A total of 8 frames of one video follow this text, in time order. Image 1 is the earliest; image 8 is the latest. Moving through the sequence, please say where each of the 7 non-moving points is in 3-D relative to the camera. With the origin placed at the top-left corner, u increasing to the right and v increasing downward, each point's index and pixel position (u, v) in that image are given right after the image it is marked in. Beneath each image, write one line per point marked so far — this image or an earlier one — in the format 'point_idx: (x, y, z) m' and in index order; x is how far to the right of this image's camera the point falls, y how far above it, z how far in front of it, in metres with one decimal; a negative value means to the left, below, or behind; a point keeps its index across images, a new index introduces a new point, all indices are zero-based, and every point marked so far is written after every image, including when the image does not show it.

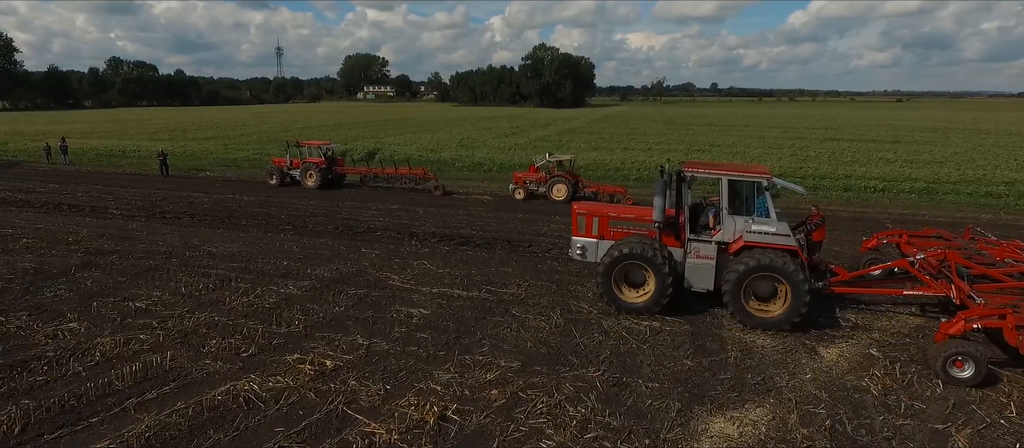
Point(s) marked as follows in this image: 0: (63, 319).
0: (-5.4, -1.1, +7.4) m
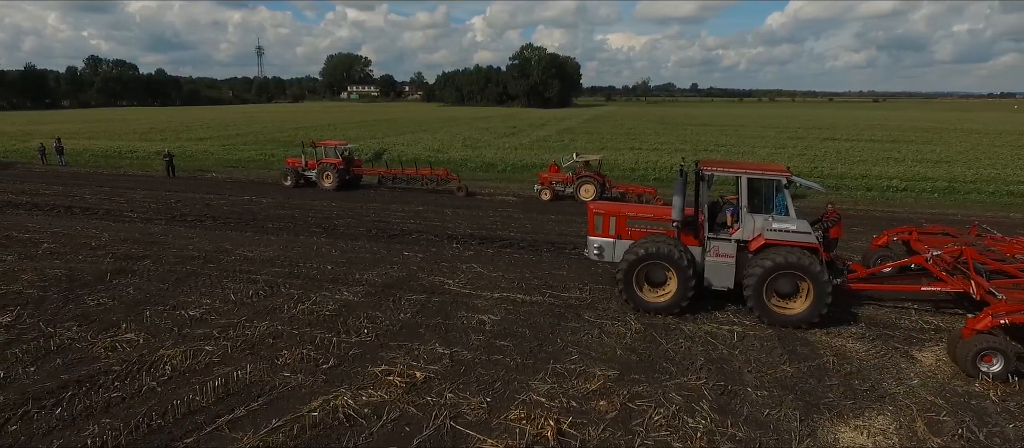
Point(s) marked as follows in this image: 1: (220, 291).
0: (-4.5, -1.2, +7.0) m
1: (-3.9, -0.9, +8.4) m
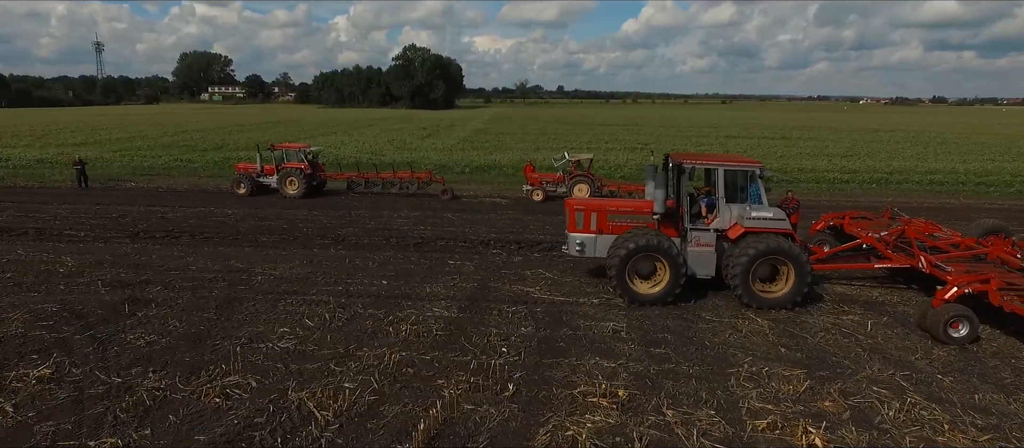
0: (-2.8, -1.4, +5.7) m
1: (-2.6, -1.1, +7.2) m
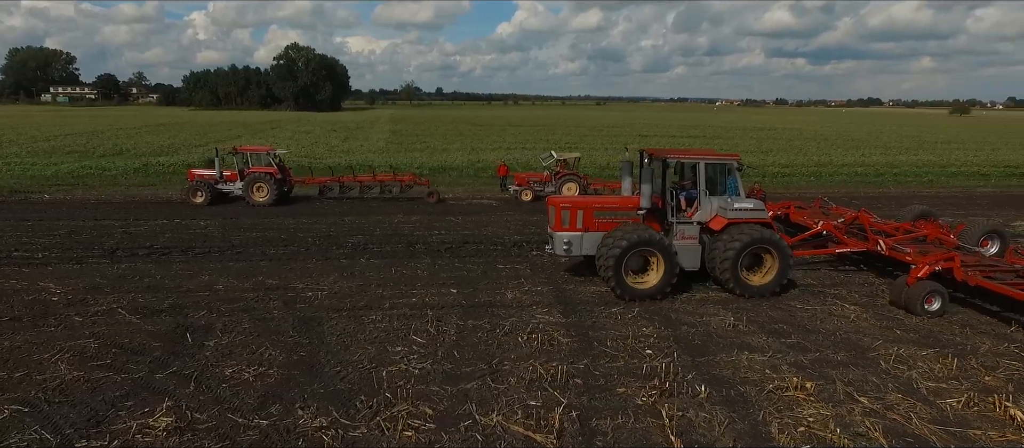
0: (-1.2, -1.4, +5.0) m
1: (-1.3, -1.2, +6.5) m
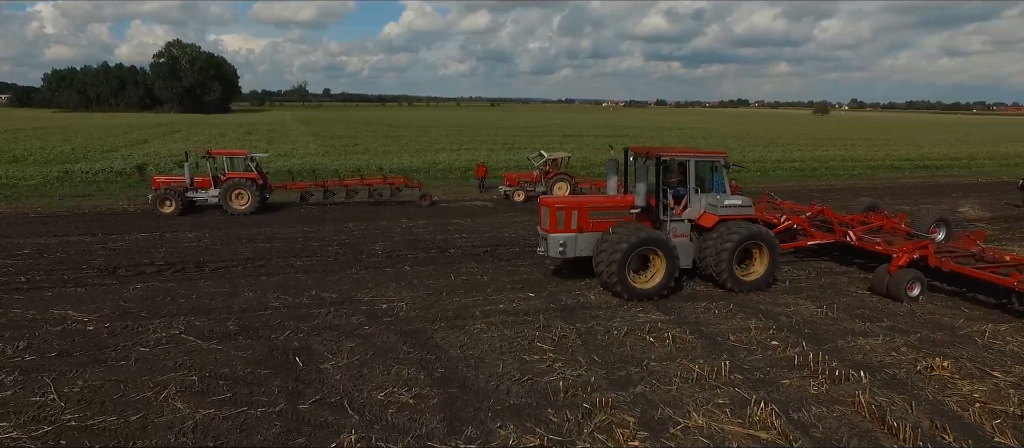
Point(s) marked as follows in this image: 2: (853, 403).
0: (+0.3, -1.5, +4.7) m
1: (0.0, -1.2, +6.2) m
2: (+2.7, -1.4, +5.0) m
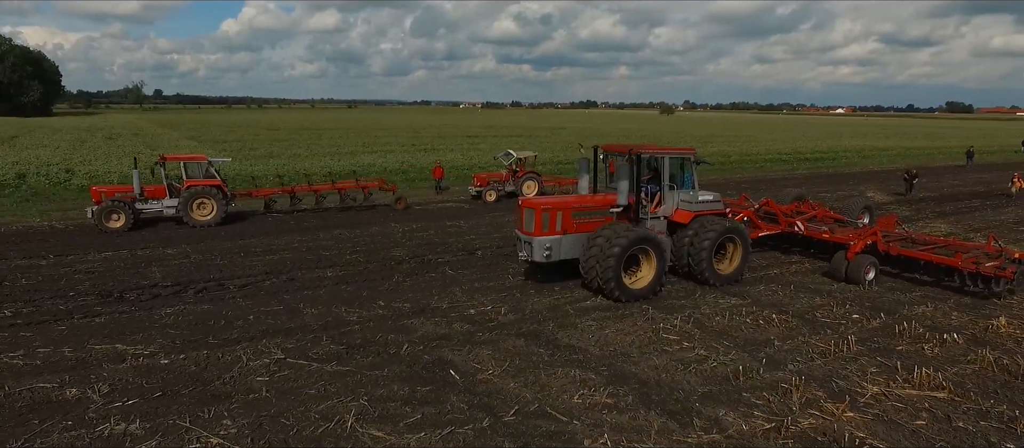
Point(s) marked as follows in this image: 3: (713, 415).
0: (+1.9, -1.4, +4.8) m
1: (+1.3, -1.1, +6.2) m
2: (+4.2, -1.3, +5.6) m
3: (+1.5, -1.4, +4.6) m
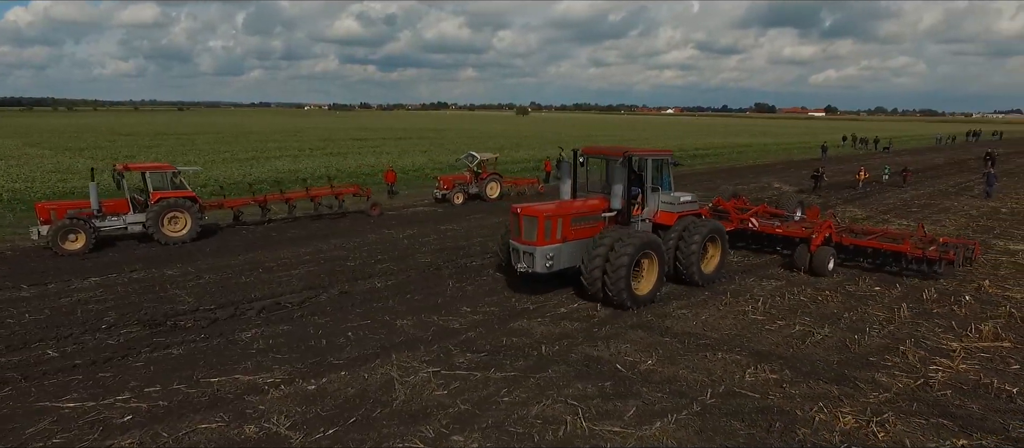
0: (+3.4, -1.3, +5.6) m
1: (+2.4, -1.0, +6.7) m
2: (+5.4, -1.0, +6.9) m
3: (+3.0, -1.3, +5.3) m
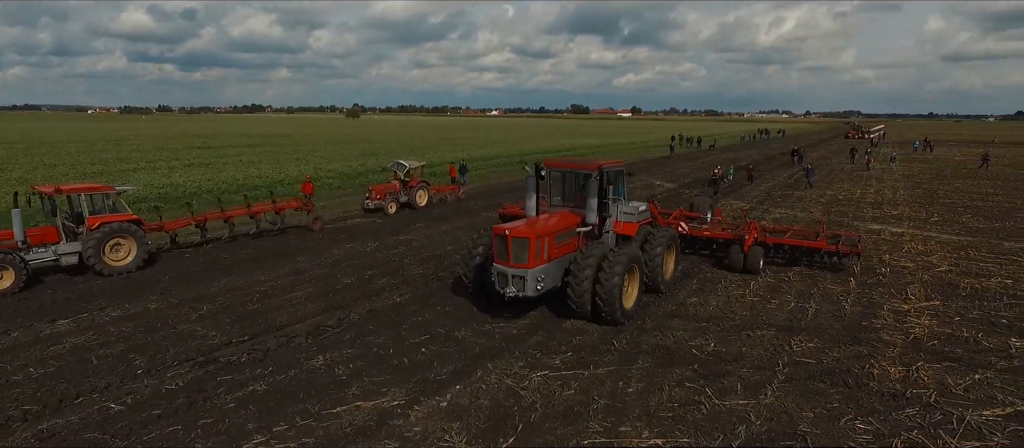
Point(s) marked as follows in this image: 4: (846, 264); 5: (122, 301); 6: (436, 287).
0: (+4.1, -1.1, +7.0) m
1: (+2.9, -1.0, +7.8) m
2: (+5.7, -0.8, +8.8) m
3: (+3.8, -1.2, +6.5) m
4: (+5.4, -0.6, +9.9) m
5: (-5.0, -1.0, +7.6) m
6: (-1.1, -0.9, +8.5) m
